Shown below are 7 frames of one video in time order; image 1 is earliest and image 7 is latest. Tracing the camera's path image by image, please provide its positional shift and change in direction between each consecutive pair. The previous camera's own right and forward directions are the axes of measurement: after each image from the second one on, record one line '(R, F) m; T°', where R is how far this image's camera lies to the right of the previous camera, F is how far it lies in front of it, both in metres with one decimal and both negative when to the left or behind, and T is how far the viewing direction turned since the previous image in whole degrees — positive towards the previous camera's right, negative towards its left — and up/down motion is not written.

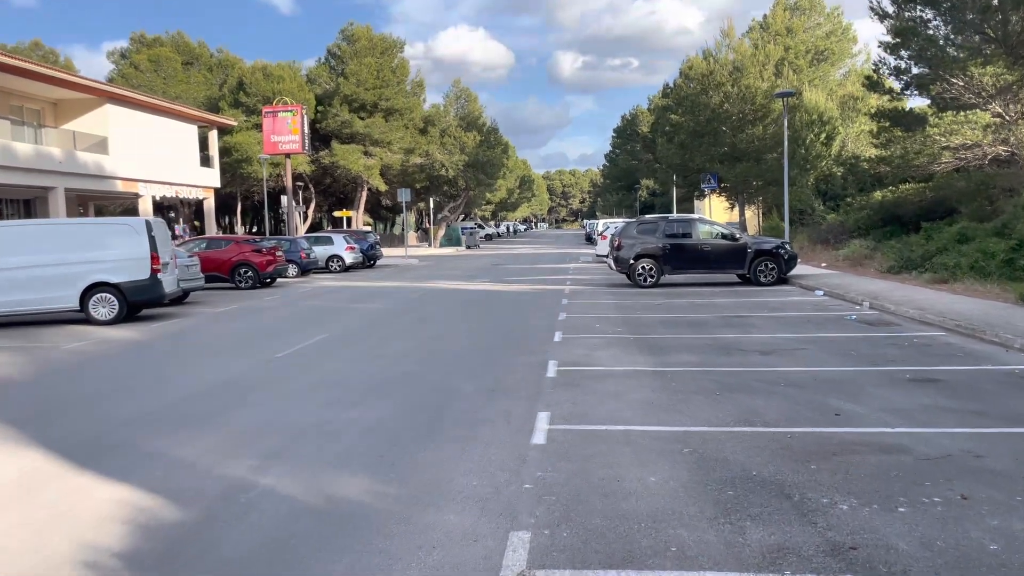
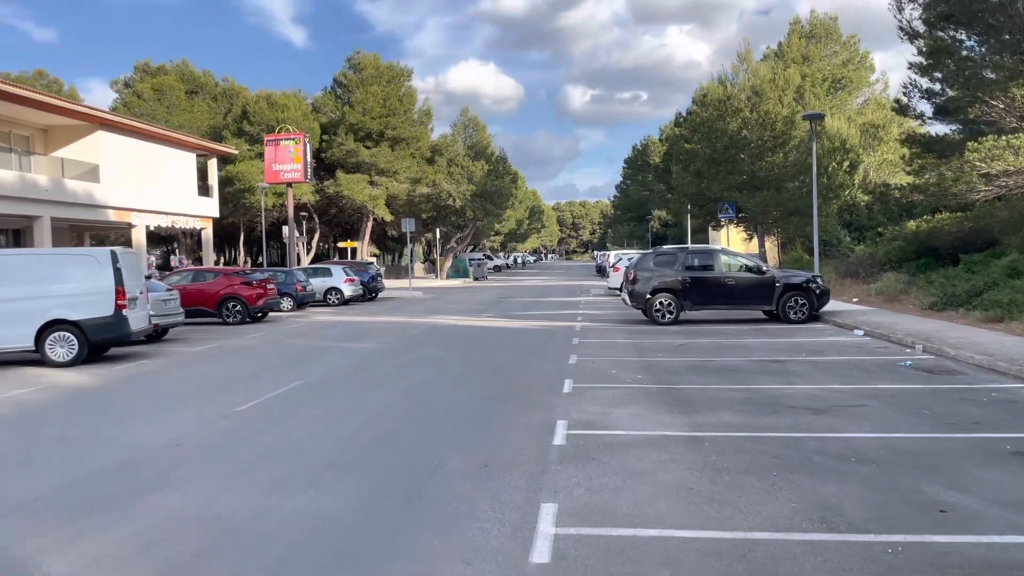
(+0.1, +1.5) m; -1°
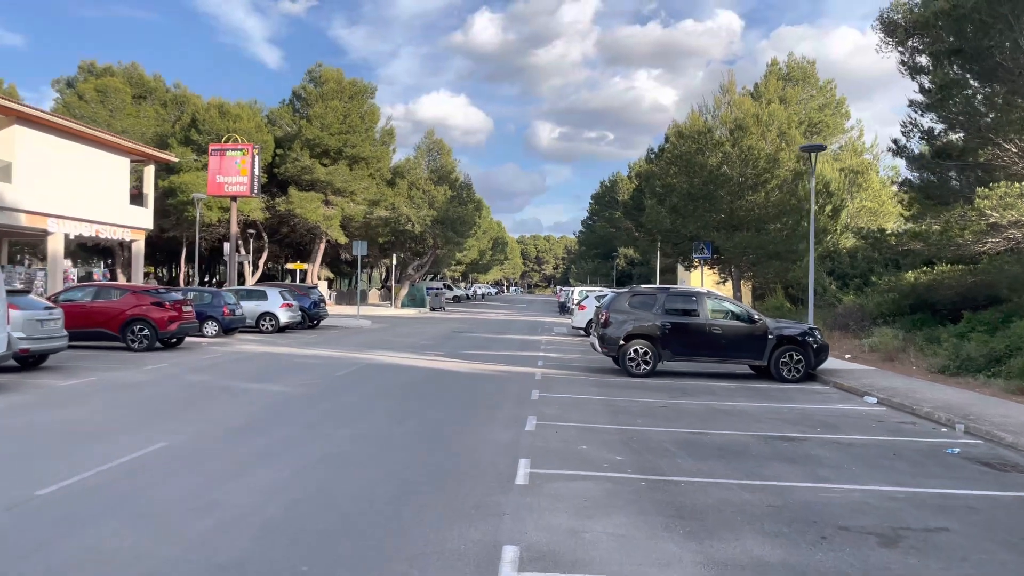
(+0.2, +2.6) m; +3°
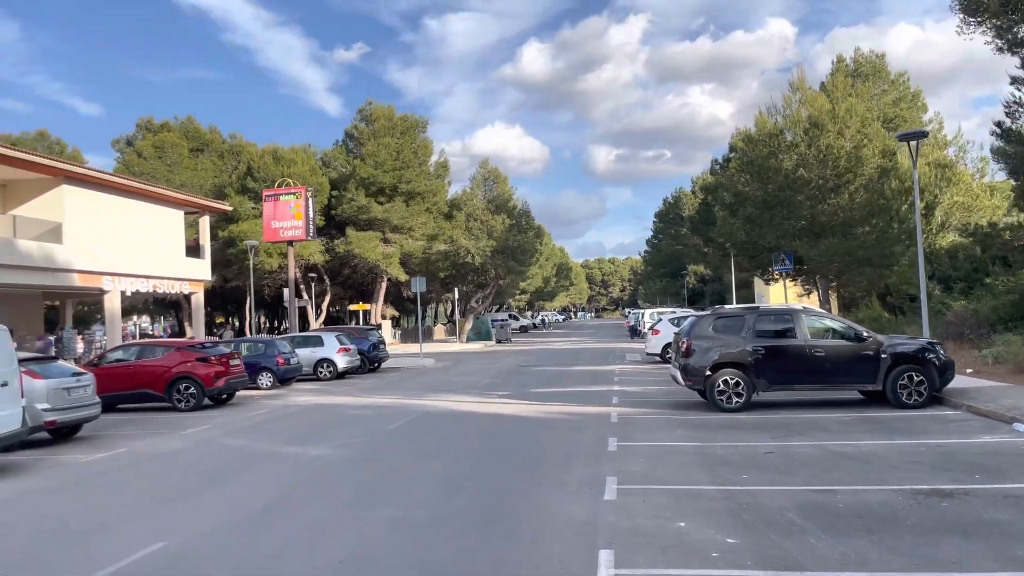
(0.0, +1.7) m; -5°
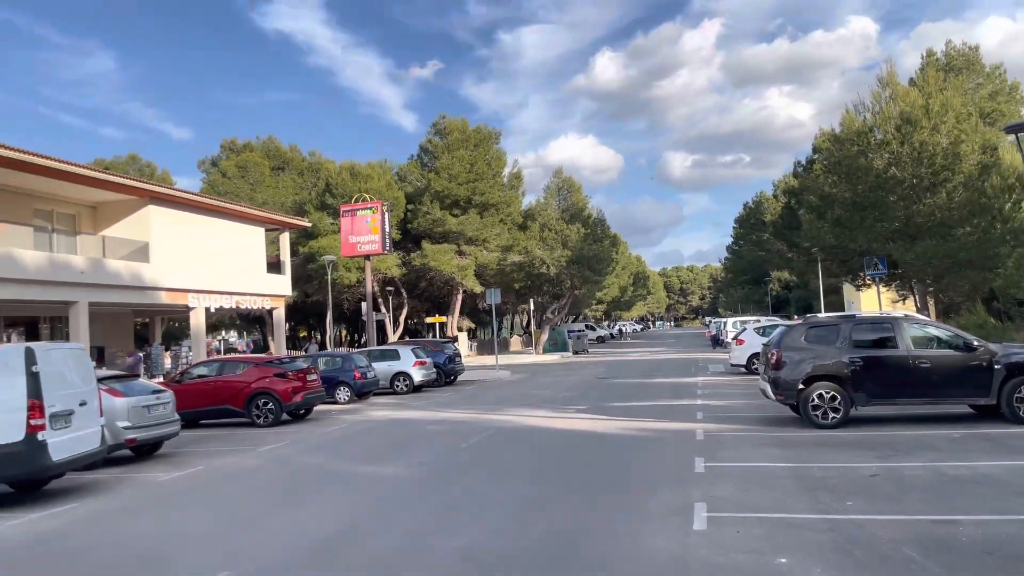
(0.0, +0.5) m; -5°
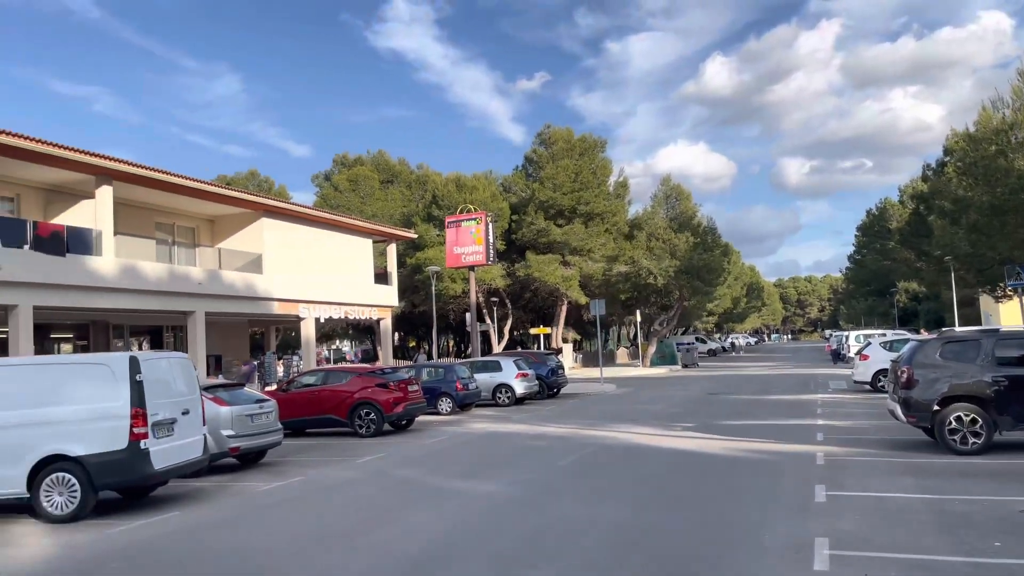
(+0.1, +0.5) m; -8°
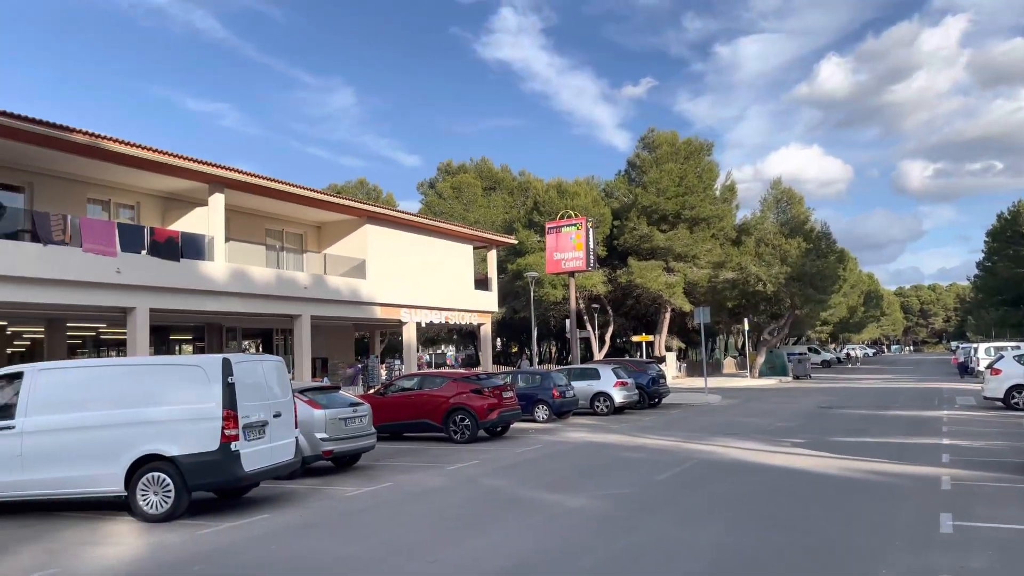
(+0.1, +0.4) m; -7°
